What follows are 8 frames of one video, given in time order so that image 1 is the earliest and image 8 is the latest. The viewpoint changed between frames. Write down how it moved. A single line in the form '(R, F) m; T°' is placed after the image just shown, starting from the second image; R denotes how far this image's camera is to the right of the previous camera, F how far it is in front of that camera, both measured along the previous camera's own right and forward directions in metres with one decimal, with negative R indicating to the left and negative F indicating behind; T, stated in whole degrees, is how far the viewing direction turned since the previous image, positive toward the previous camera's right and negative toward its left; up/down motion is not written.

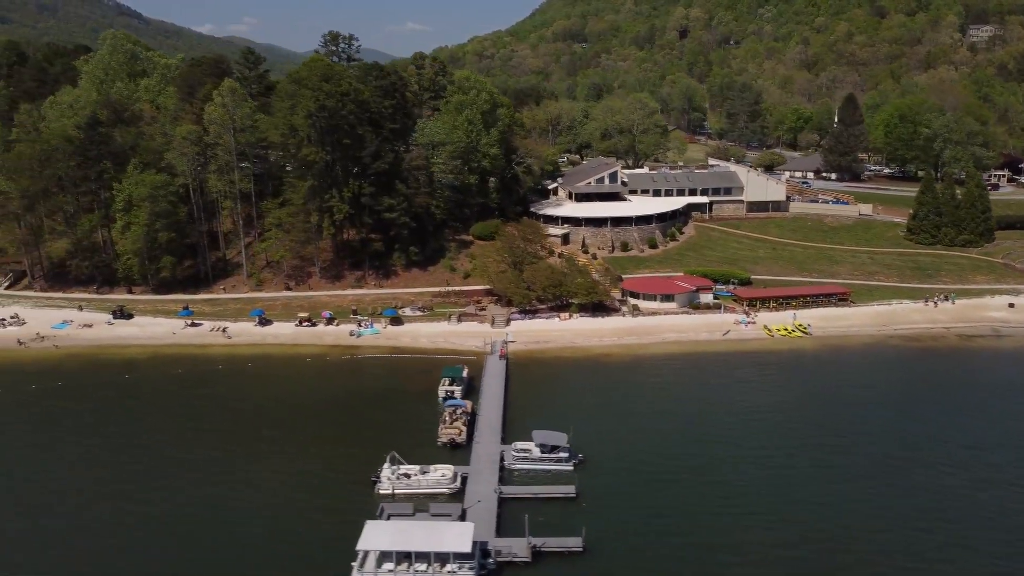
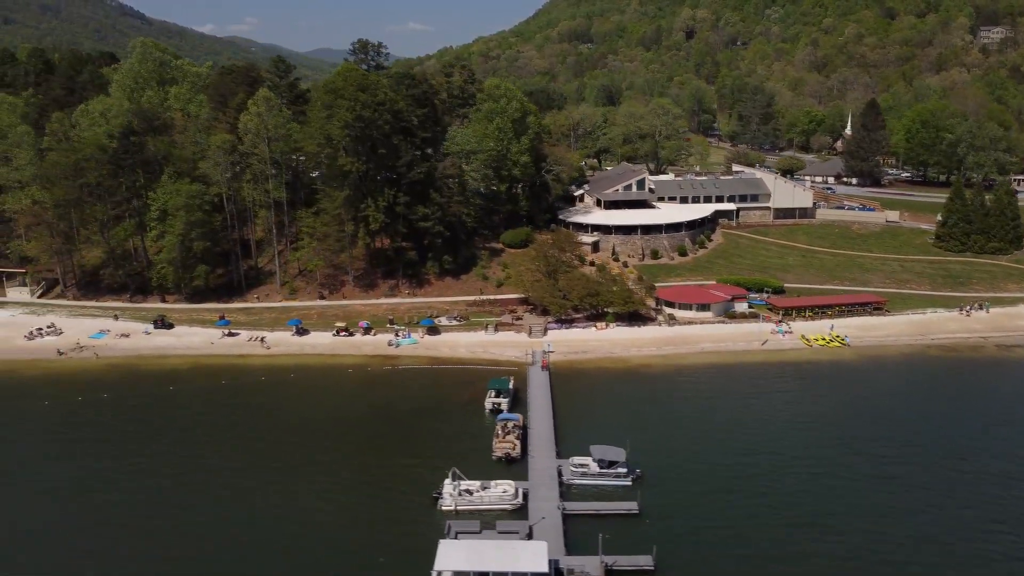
(-1.8, -0.1) m; 0°
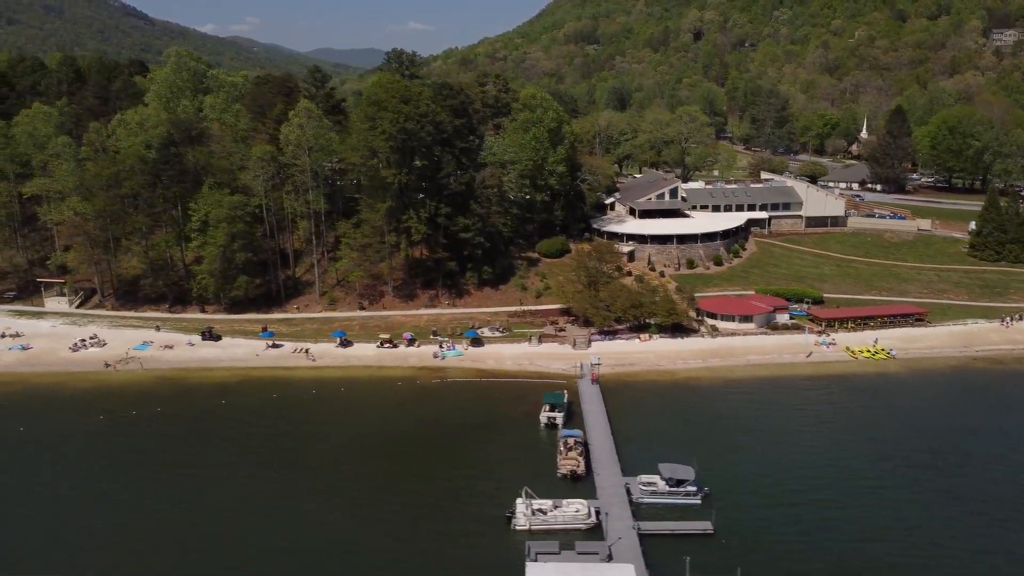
(-2.2, -0.1) m; 0°
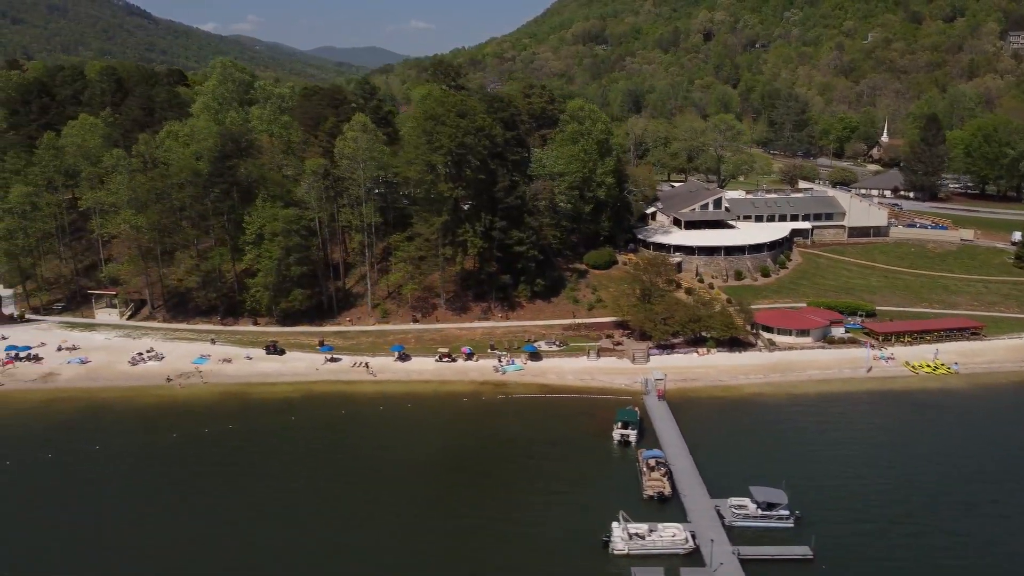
(-3.0, -0.1) m; 0°
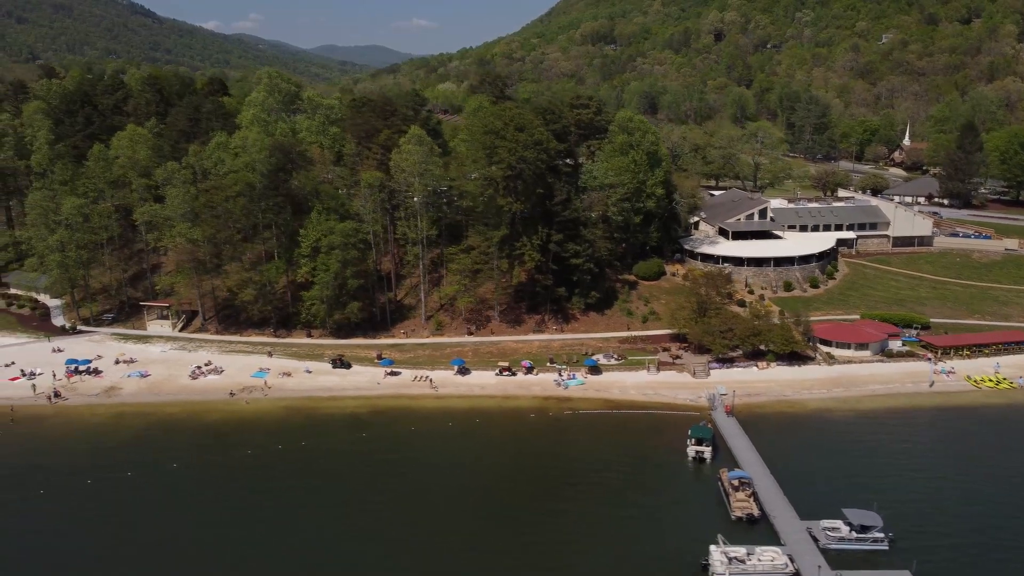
(-3.1, -0.1) m; 0°
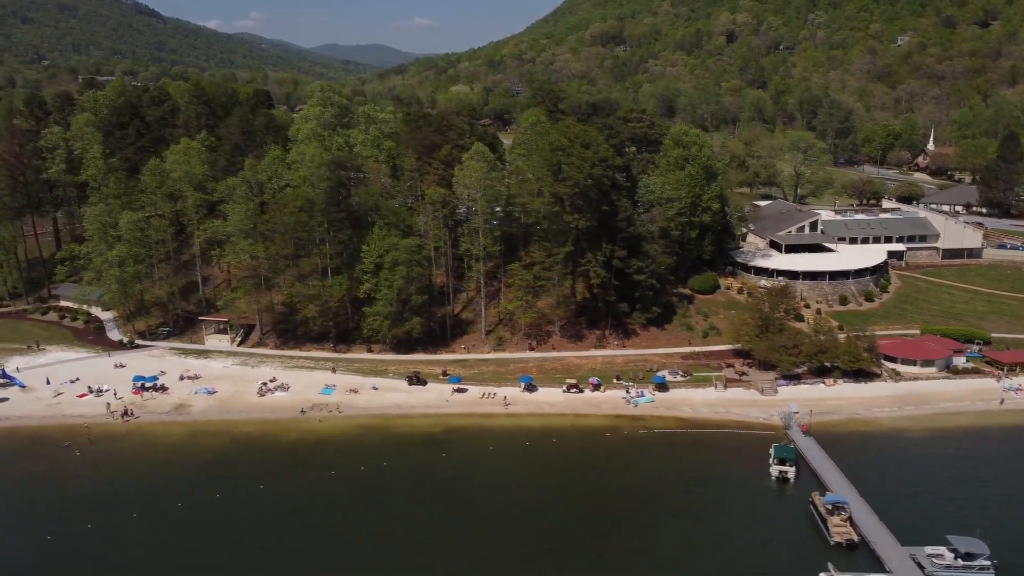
(-3.5, -0.1) m; 0°
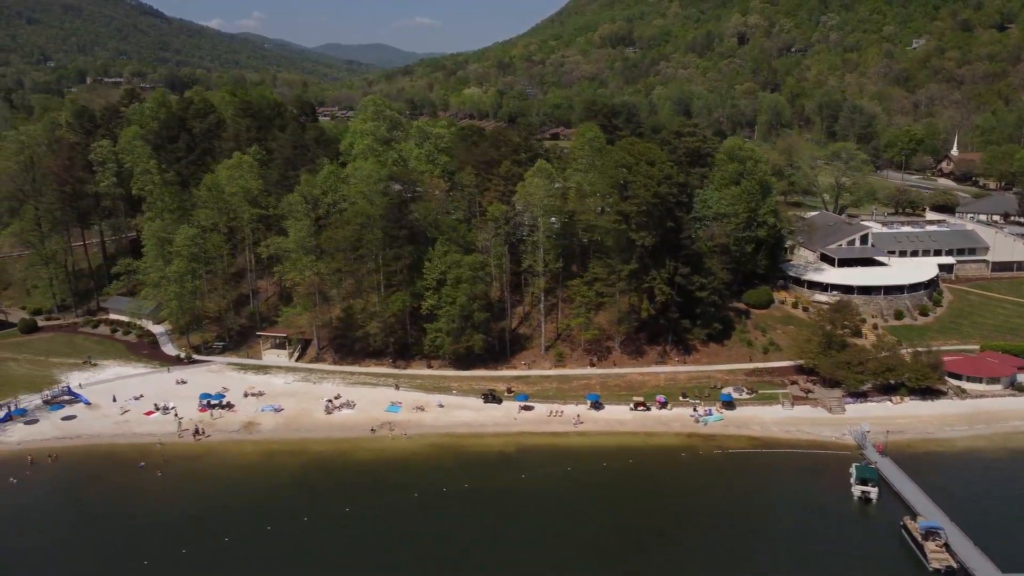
(-3.5, -0.1) m; 0°
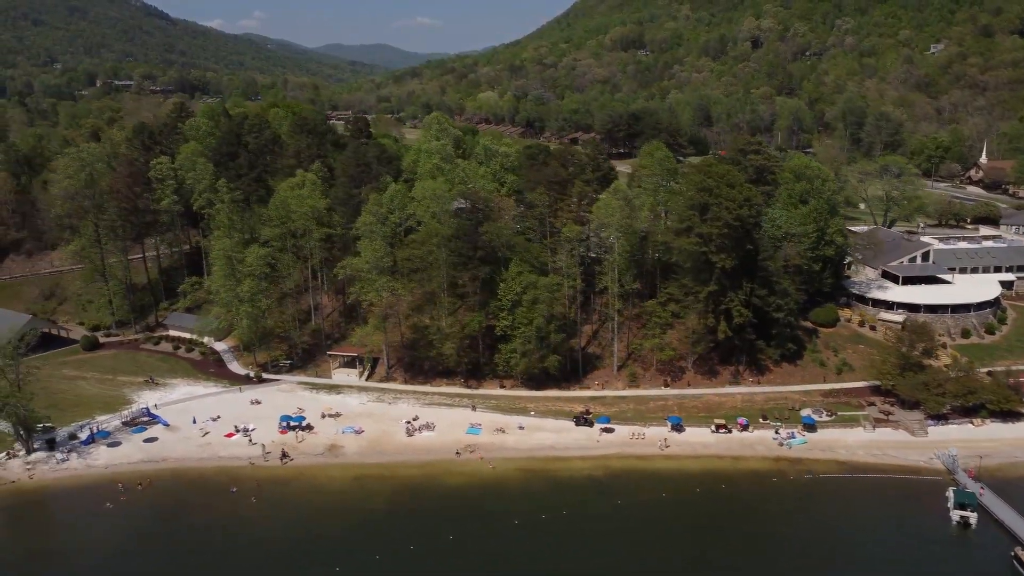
(-4.3, -0.1) m; 0°
